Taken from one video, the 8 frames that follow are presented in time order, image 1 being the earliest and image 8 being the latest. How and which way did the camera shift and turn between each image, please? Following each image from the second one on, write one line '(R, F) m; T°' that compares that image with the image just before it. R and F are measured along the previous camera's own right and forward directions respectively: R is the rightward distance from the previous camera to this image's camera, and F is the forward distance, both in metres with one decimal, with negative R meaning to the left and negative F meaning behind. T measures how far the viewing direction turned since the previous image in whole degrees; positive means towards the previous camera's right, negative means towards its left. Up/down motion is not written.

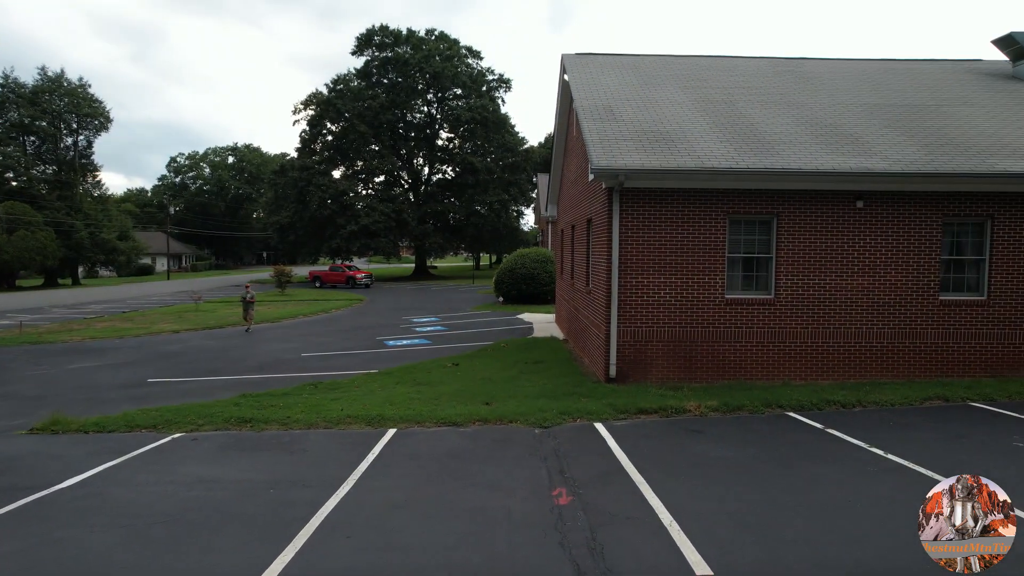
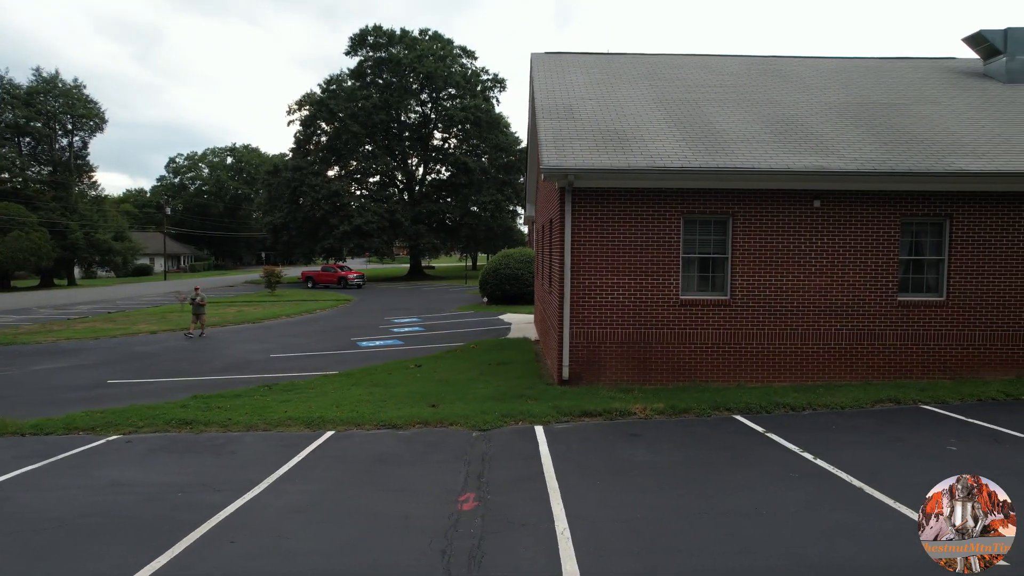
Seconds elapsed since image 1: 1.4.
(+0.7, +0.1) m; 0°
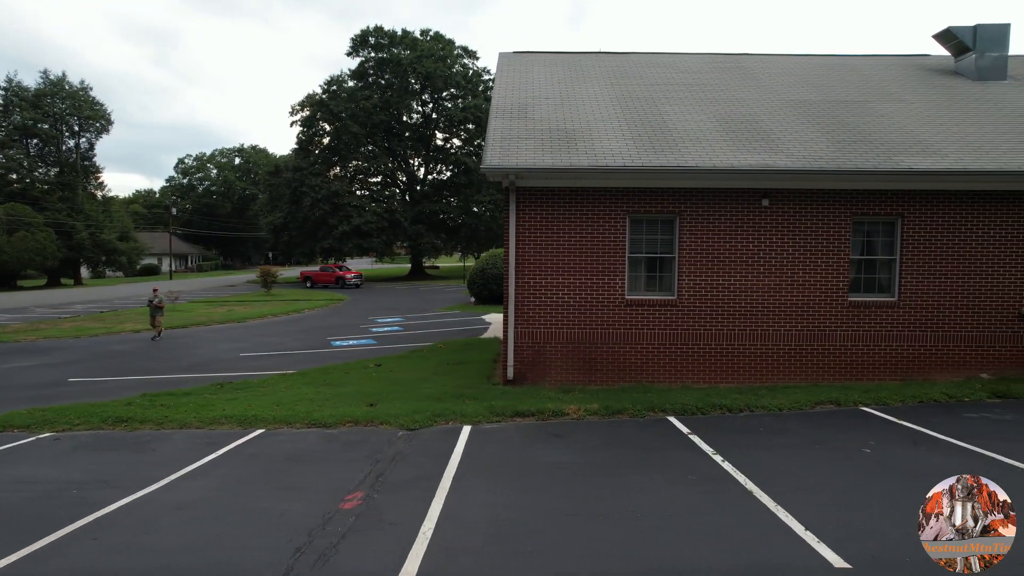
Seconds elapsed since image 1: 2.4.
(+1.0, 0.0) m; -1°
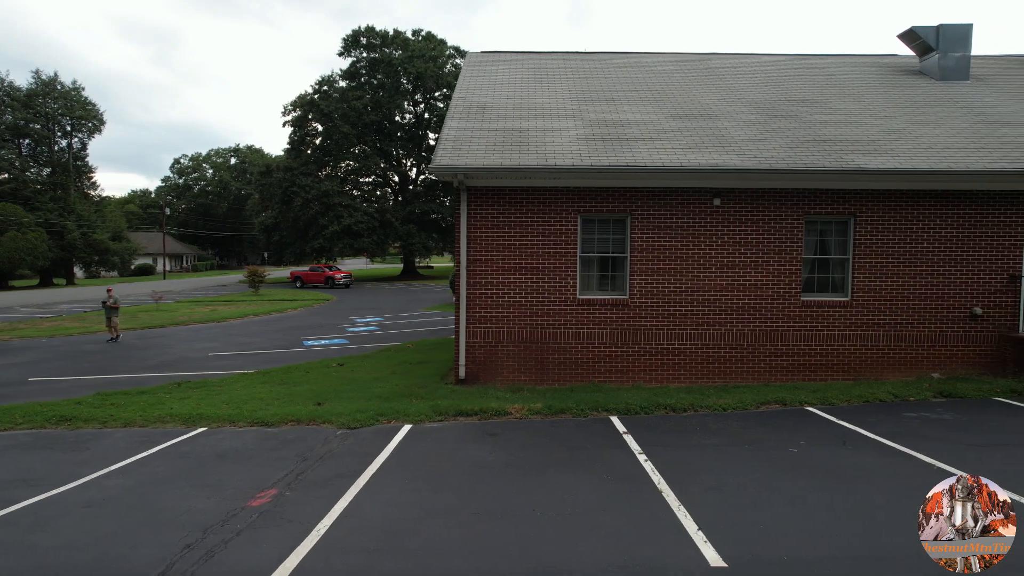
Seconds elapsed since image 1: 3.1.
(+0.7, 0.0) m; 0°
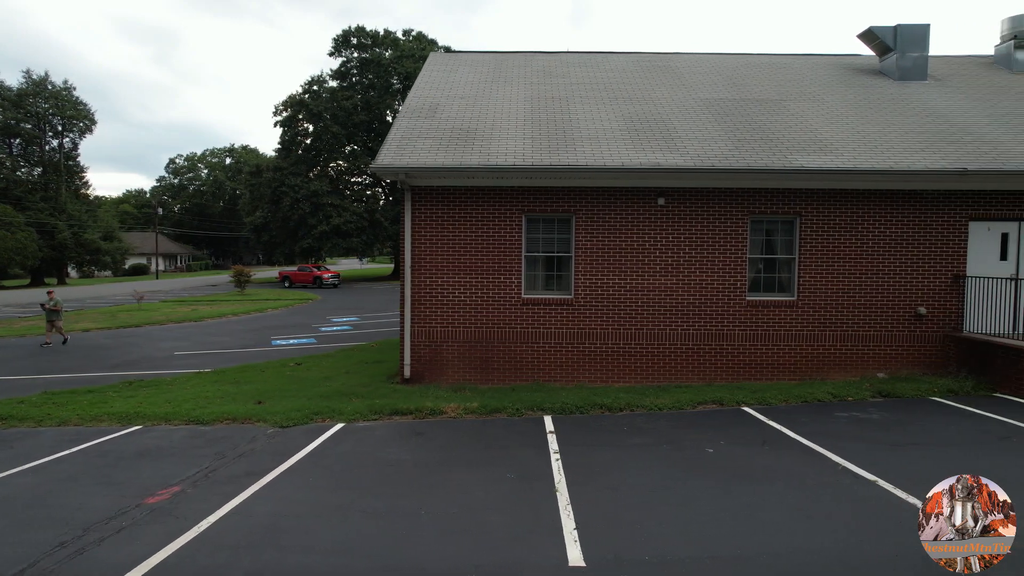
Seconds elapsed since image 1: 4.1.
(+0.8, 0.0) m; 0°
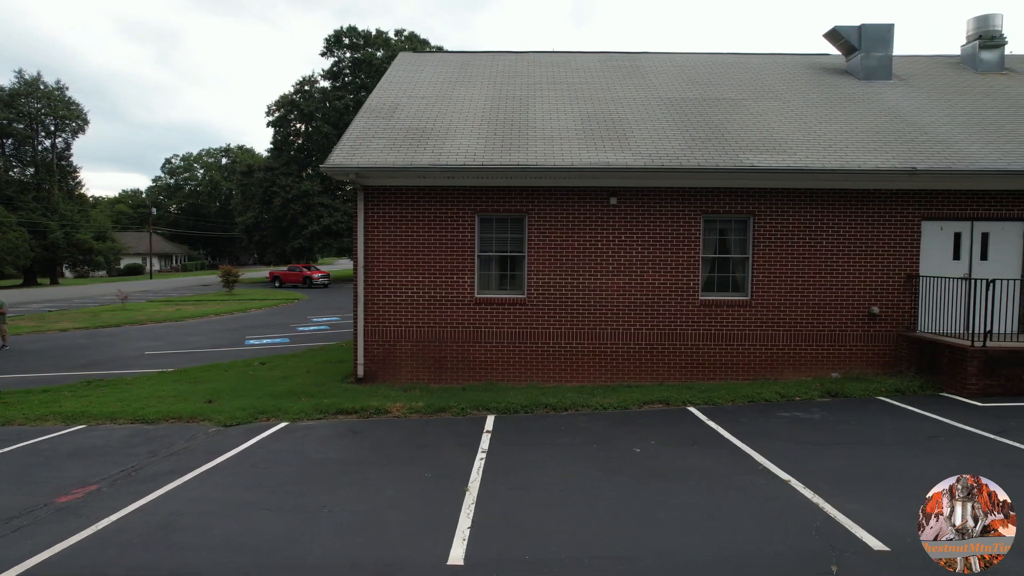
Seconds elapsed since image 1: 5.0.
(+0.7, 0.0) m; 0°
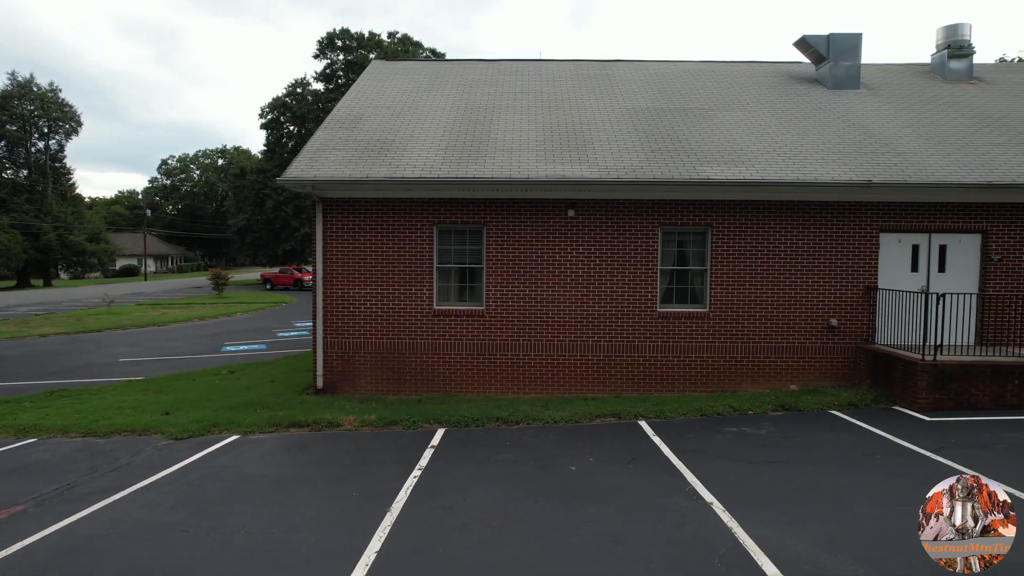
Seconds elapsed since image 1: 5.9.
(+0.6, 0.0) m; 0°
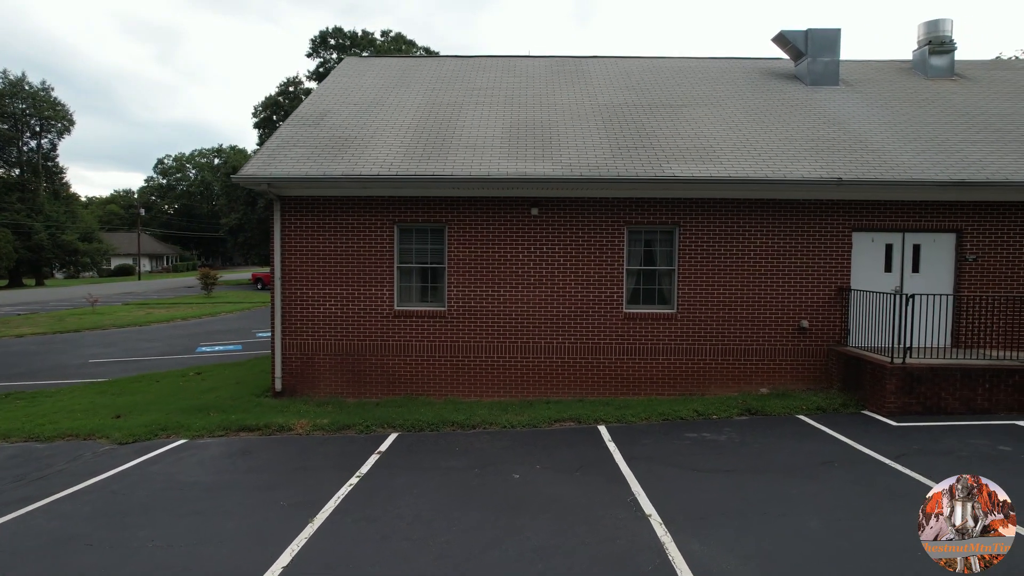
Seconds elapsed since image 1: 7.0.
(+0.5, +0.2) m; 0°
